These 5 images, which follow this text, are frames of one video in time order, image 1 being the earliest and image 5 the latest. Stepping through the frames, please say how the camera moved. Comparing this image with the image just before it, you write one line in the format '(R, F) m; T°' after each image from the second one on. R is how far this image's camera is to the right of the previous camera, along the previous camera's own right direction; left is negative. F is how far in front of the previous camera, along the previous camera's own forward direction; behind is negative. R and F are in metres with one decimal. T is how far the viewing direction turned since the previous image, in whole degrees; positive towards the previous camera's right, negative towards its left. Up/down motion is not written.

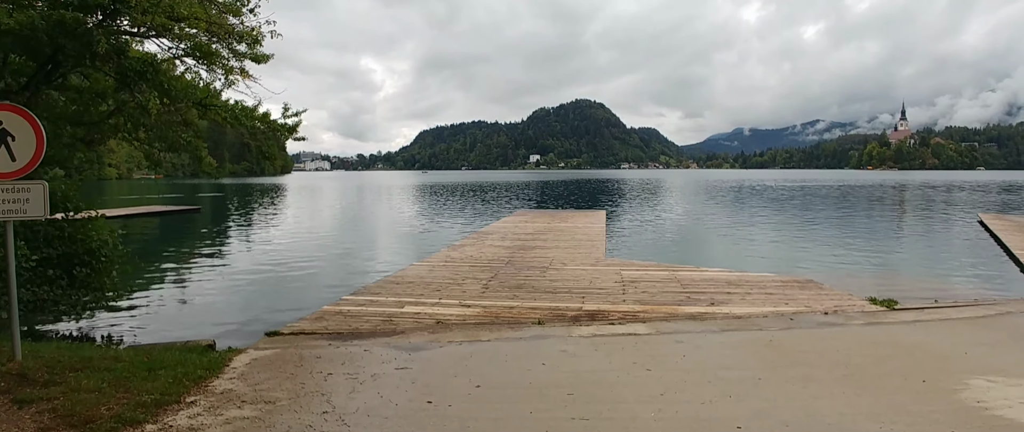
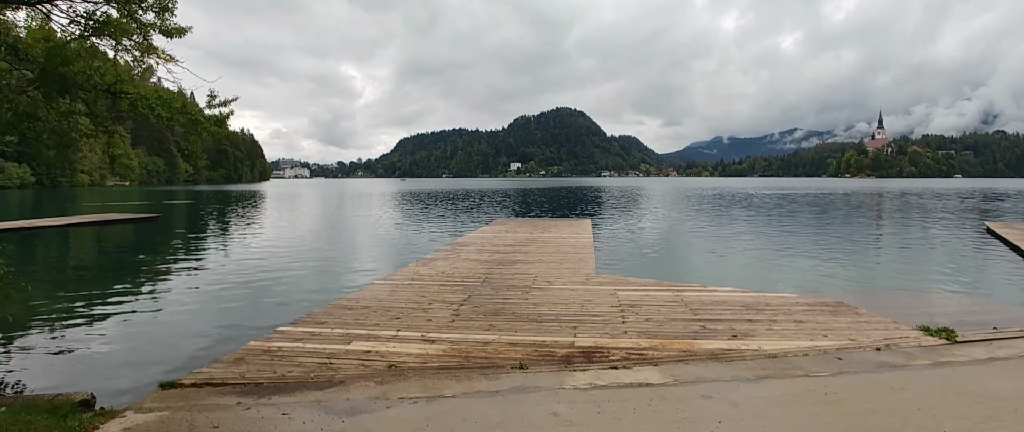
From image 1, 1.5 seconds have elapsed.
(+0.1, +1.5) m; +2°
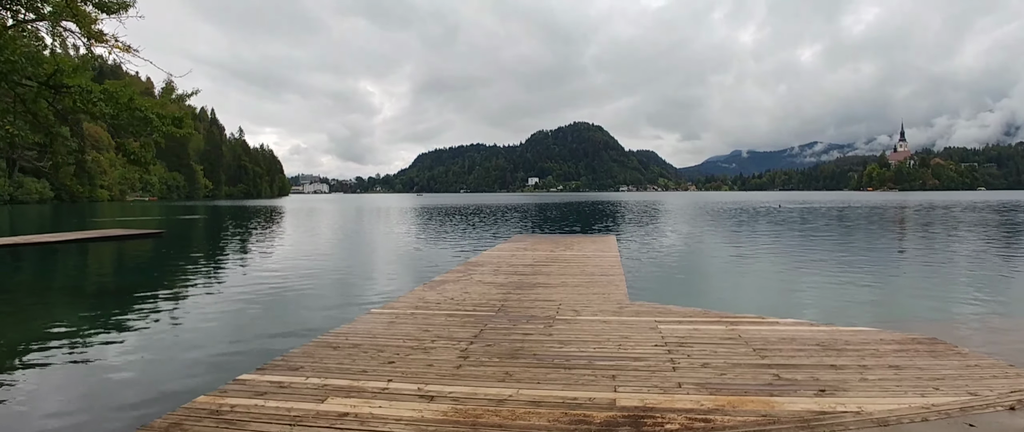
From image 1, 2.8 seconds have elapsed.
(0.0, +1.3) m; -2°
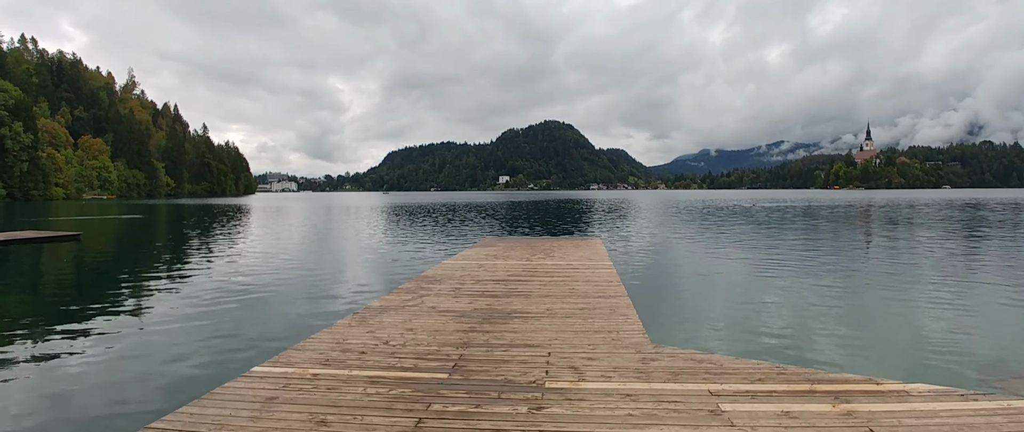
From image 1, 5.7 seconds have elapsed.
(+0.1, +2.9) m; +3°
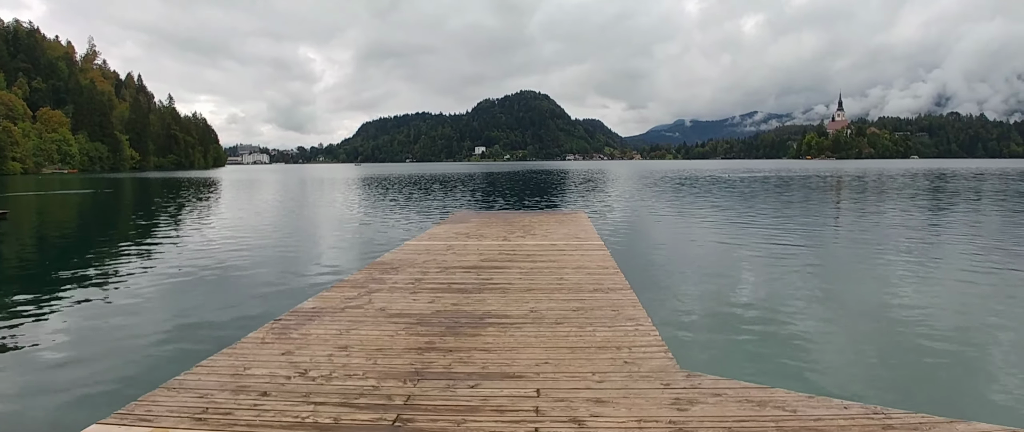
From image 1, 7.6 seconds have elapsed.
(0.0, +1.8) m; +2°
